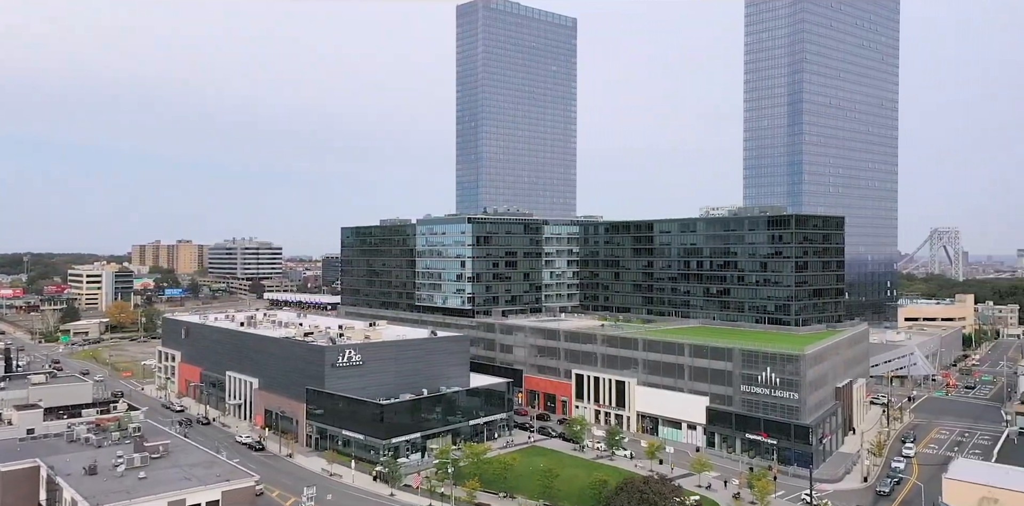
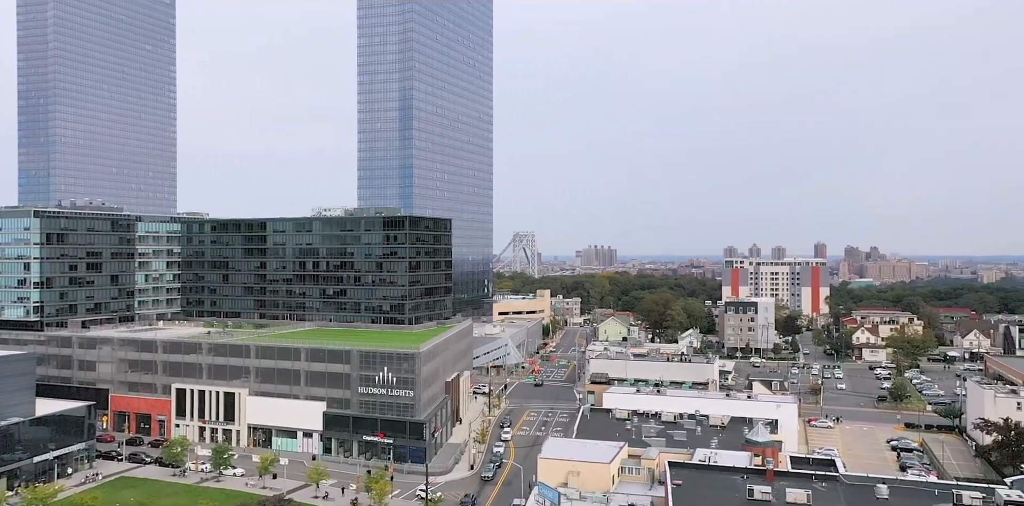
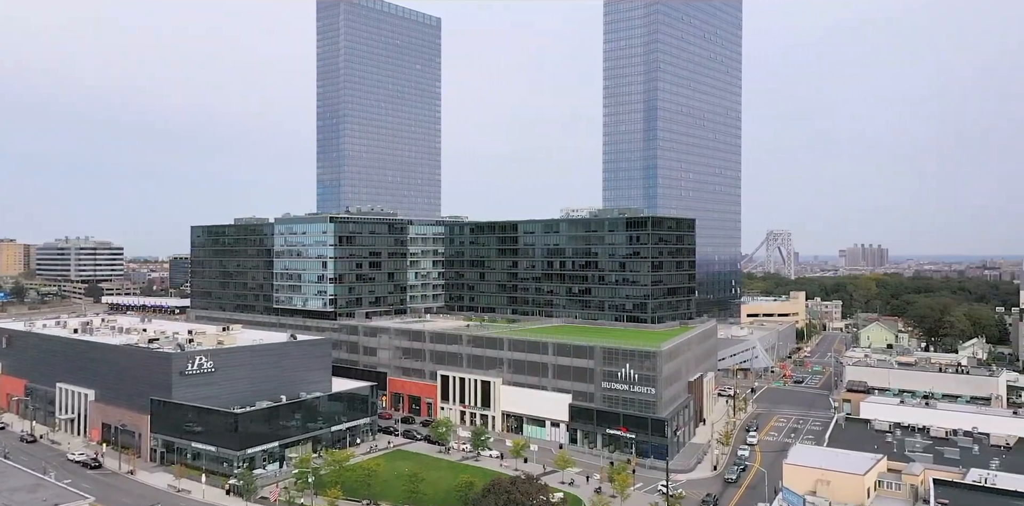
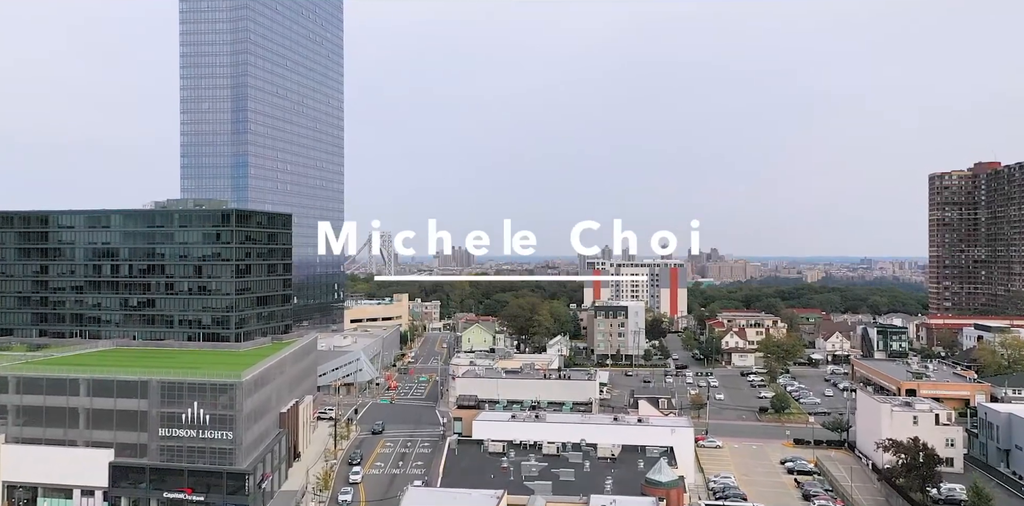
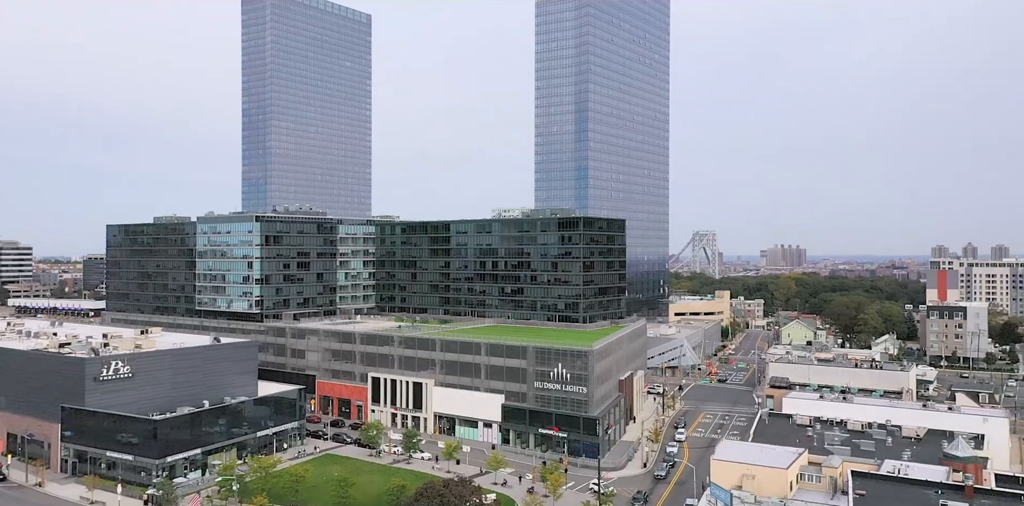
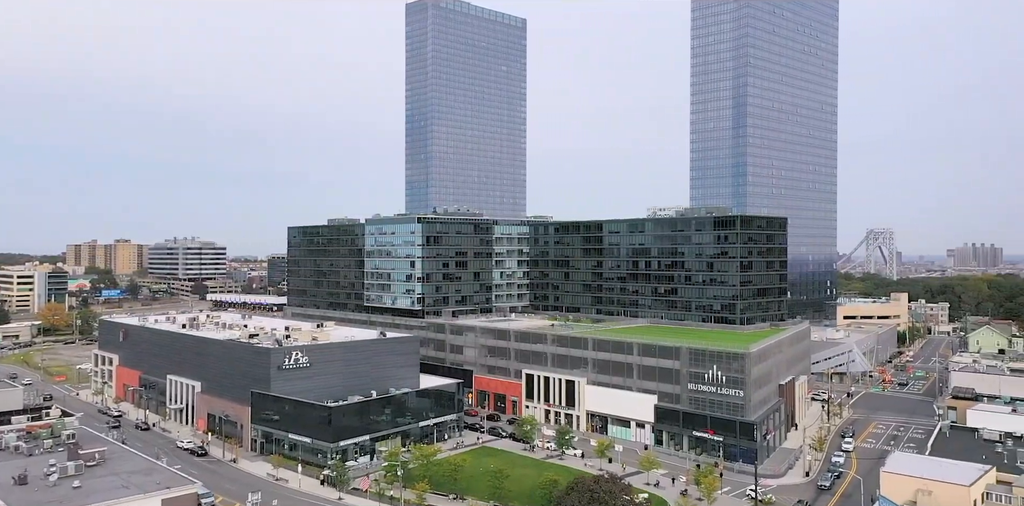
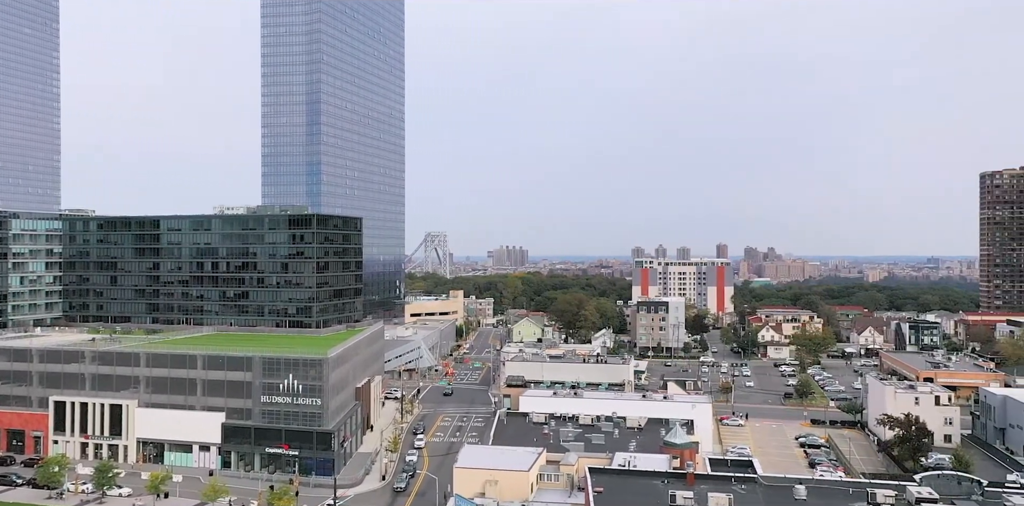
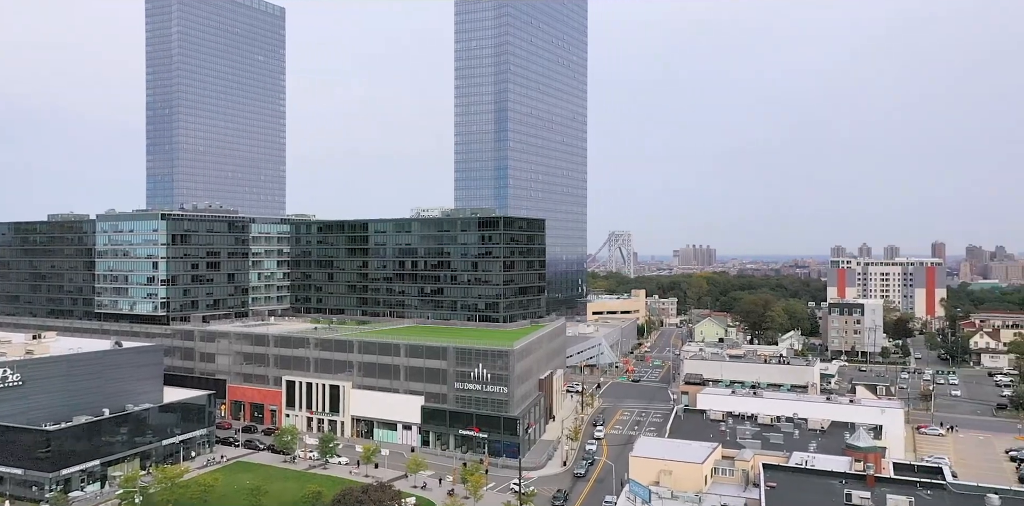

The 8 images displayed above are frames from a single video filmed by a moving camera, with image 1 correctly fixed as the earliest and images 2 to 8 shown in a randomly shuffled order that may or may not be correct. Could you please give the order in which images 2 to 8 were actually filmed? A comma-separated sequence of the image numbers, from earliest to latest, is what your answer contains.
6, 3, 5, 8, 2, 7, 4
